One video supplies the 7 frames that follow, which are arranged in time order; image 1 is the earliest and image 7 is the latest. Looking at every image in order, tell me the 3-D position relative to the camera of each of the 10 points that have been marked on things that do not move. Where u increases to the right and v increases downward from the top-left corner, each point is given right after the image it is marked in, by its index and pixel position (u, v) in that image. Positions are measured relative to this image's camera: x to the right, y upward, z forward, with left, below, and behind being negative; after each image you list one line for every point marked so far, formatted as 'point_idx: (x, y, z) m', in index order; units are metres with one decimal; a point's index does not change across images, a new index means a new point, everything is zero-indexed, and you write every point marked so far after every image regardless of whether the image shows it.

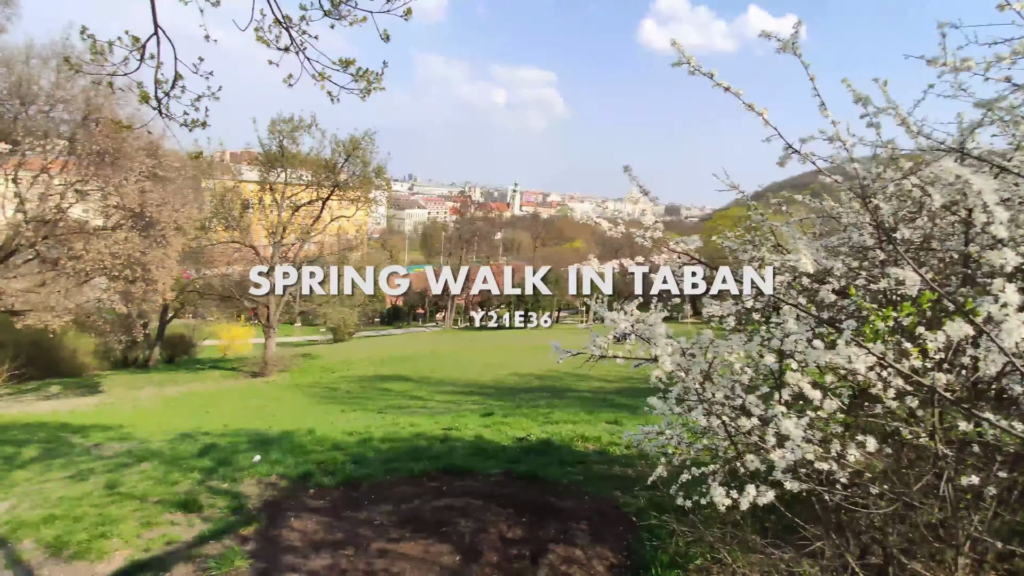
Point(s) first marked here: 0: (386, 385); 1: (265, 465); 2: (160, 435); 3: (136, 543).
0: (-4.0, -3.0, +17.4) m
1: (-2.1, -1.5, +4.8) m
2: (-4.9, -2.0, +7.7) m
3: (-2.2, -1.5, +3.2) m
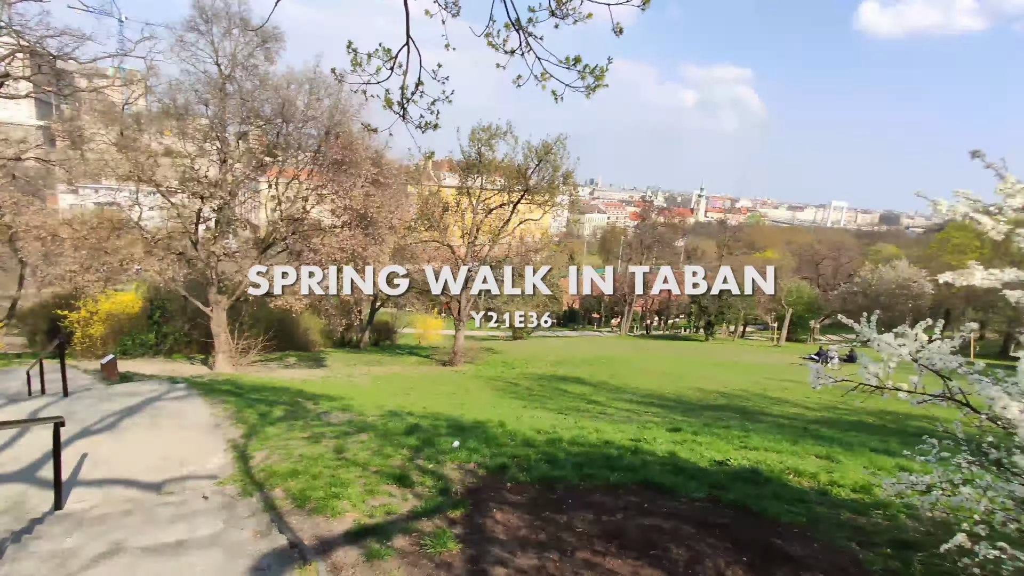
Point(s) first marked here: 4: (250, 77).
0: (+1.6, -3.1, +17.7) m
1: (-0.4, -1.5, +5.1) m
2: (-2.2, -1.9, +8.7) m
3: (-1.0, -1.4, +3.5) m
4: (-8.1, +6.5, +17.2) m
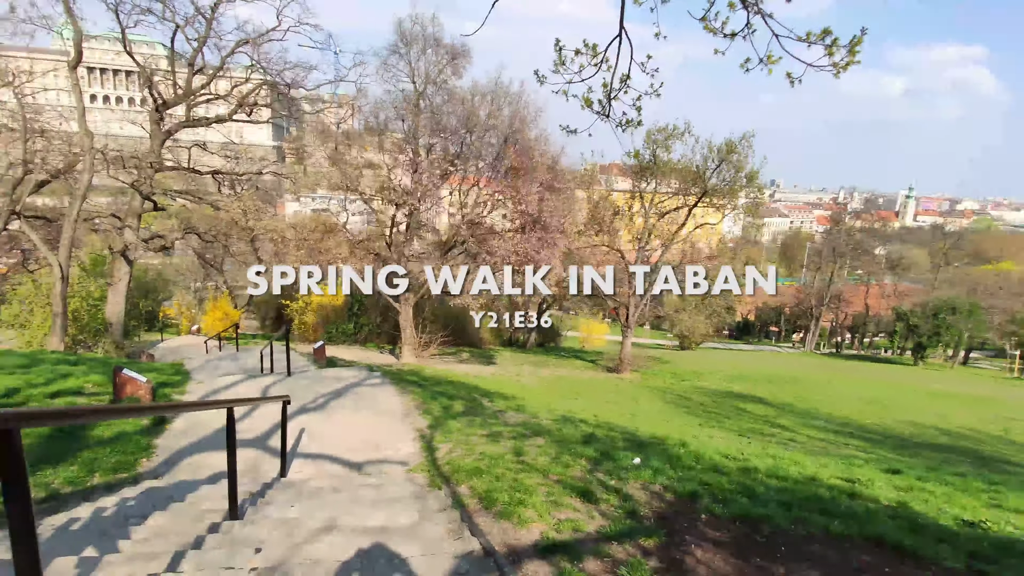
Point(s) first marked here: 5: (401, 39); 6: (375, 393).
0: (+6.7, -3.4, +16.2) m
1: (+1.2, -1.6, +4.8) m
2: (+0.5, -2.0, +8.7) m
3: (+0.2, -1.4, +3.4) m
4: (-2.4, +6.6, +18.6) m
5: (-3.6, +8.0, +18.0) m
6: (-2.1, -1.6, +8.3) m
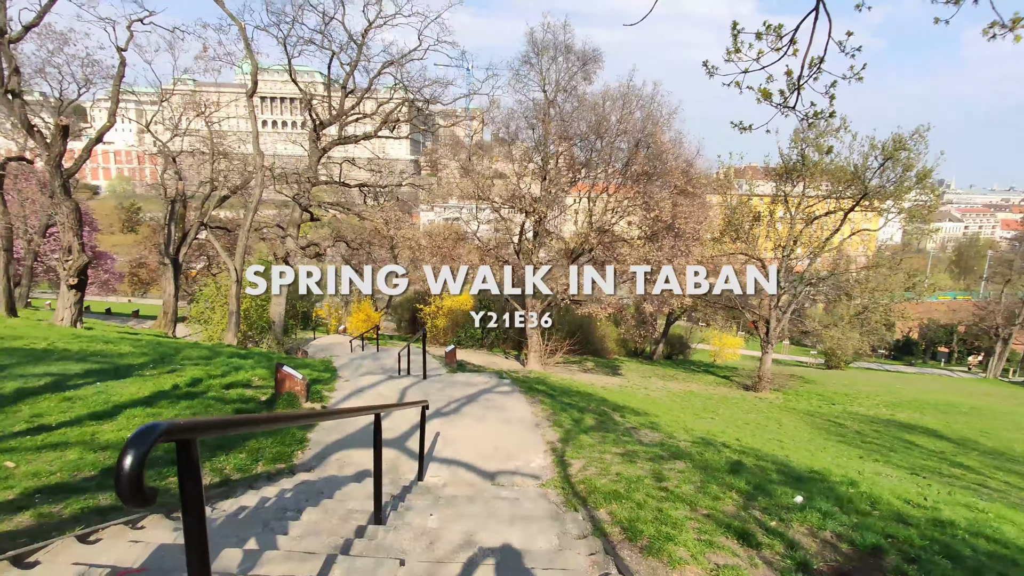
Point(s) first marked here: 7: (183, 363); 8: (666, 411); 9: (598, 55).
0: (+10.1, -3.8, +14.1) m
1: (+2.3, -1.7, +4.2) m
2: (+2.5, -2.1, +8.1) m
3: (+1.1, -1.5, +3.1) m
4: (+2.0, +6.3, +18.5) m
5: (+0.7, +7.8, +18.2) m
6: (-0.1, -1.7, +8.3) m
7: (-6.0, -1.4, +10.1) m
8: (+3.3, -2.6, +11.7) m
9: (+2.8, +7.6, +18.1) m
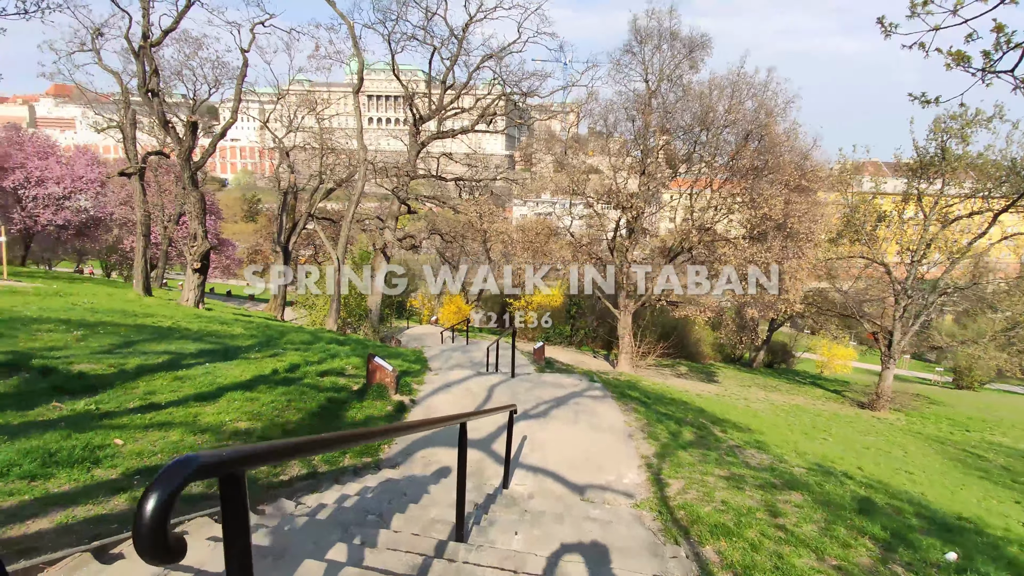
0: (+12.1, -4.1, +12.0) m
1: (+2.9, -1.8, +3.4) m
2: (+3.7, -2.2, +7.3) m
3: (+1.5, -1.6, +2.5) m
4: (+5.1, +6.3, +17.5) m
5: (+3.9, +7.8, +17.4) m
6: (+1.2, -1.7, +7.9) m
7: (-4.3, -1.1, +10.6) m
8: (+5.0, -2.7, +10.7) m
9: (+6.0, +7.6, +17.0) m
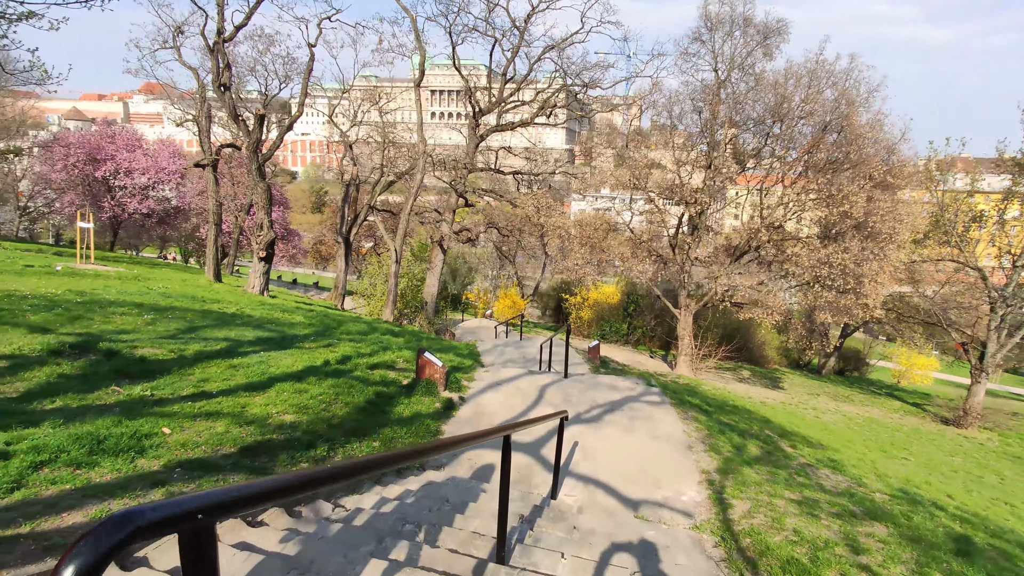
0: (+13.1, -4.3, +10.5) m
1: (+3.1, -1.9, +2.8) m
2: (+4.3, -2.3, +6.6) m
3: (+1.7, -1.6, +2.1) m
4: (+7.0, +6.3, +16.6) m
5: (+5.8, +7.8, +16.6) m
6: (+1.9, -1.7, +7.5) m
7: (-3.3, -0.9, +10.7) m
8: (+6.0, -2.8, +9.9) m
9: (+7.8, +7.5, +15.9) m
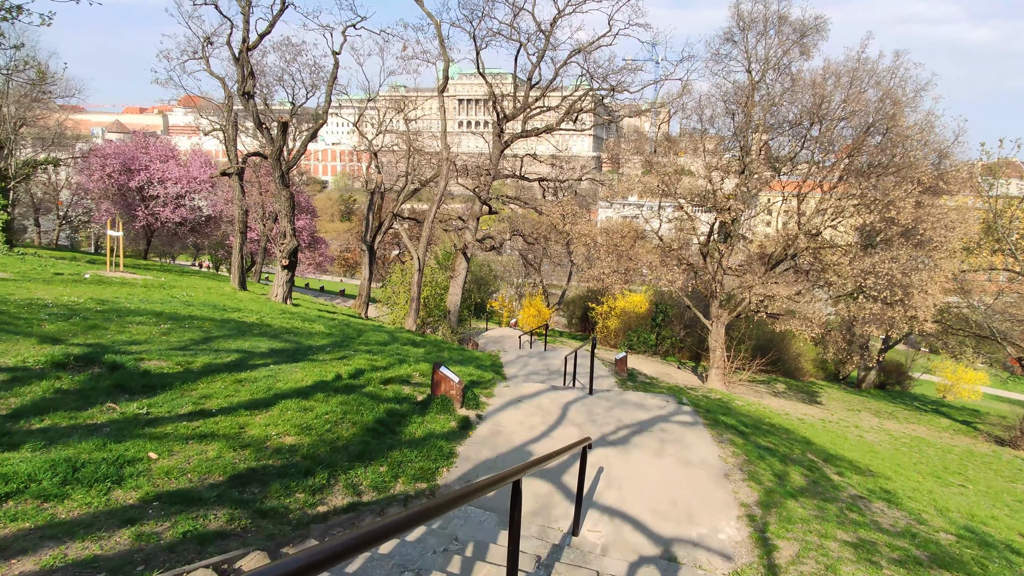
0: (+13.5, -4.6, +9.4) m
1: (+3.1, -2.0, +2.3) m
2: (+4.5, -2.4, +6.0) m
3: (+1.7, -1.7, +1.6) m
4: (+7.7, +6.0, +15.9) m
5: (+6.5, +7.6, +16.0) m
6: (+2.1, -1.8, +6.9) m
7: (-2.9, -1.1, +10.4) m
8: (+6.3, -3.0, +9.2) m
9: (+8.5, +7.2, +15.2) m
